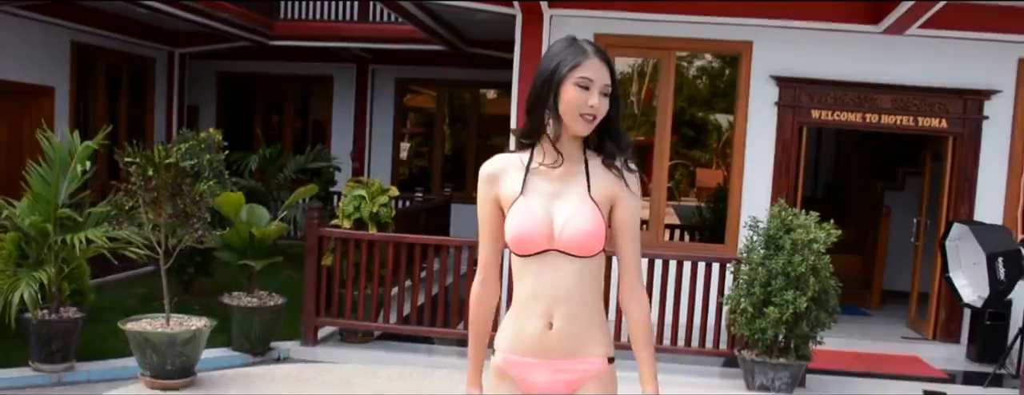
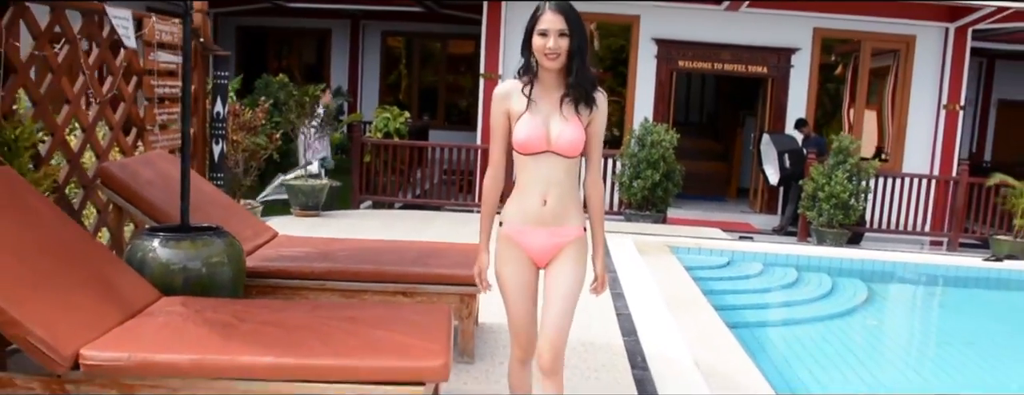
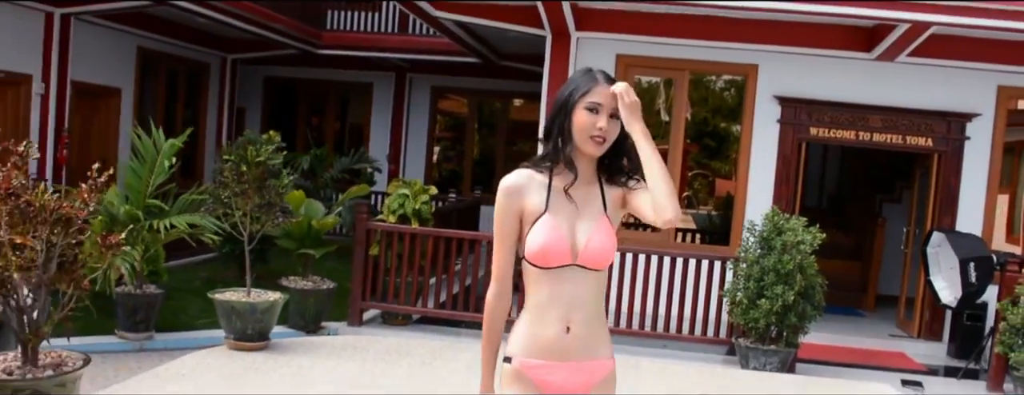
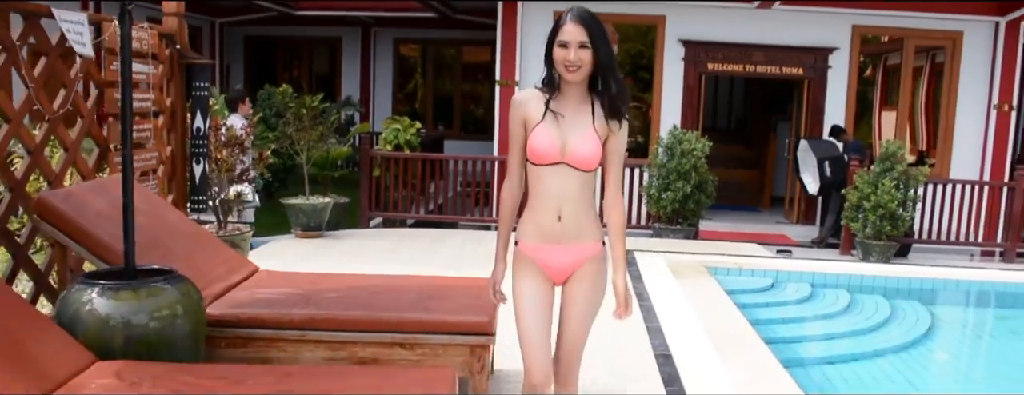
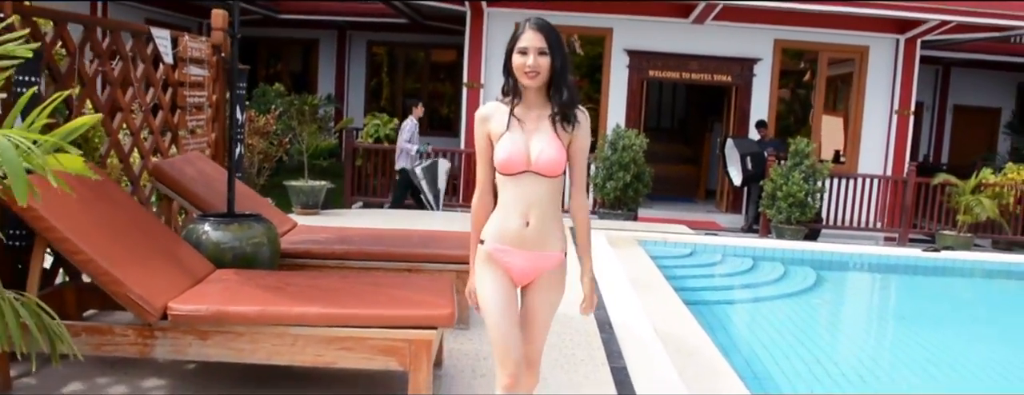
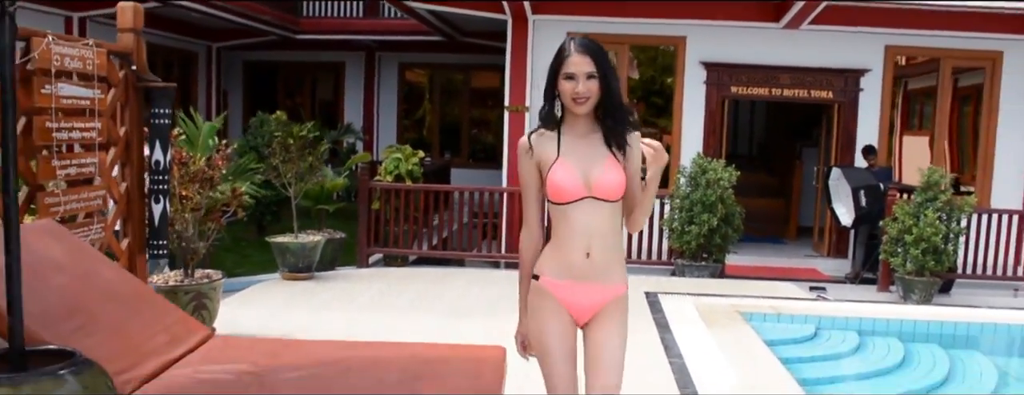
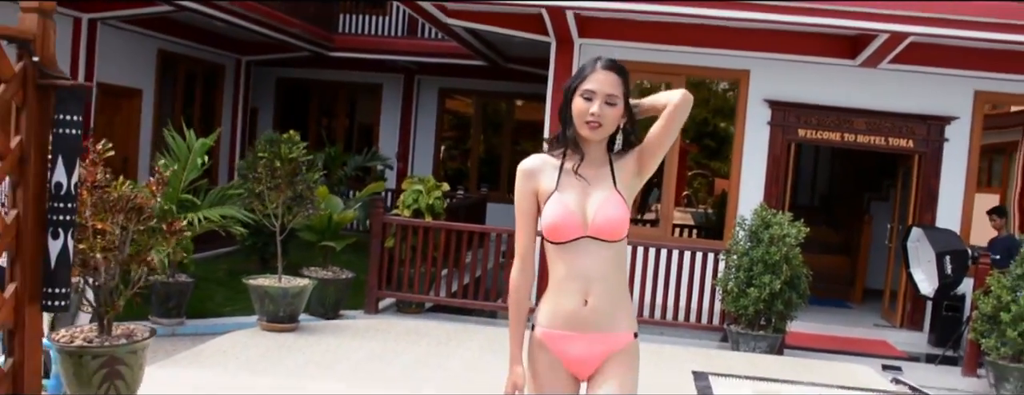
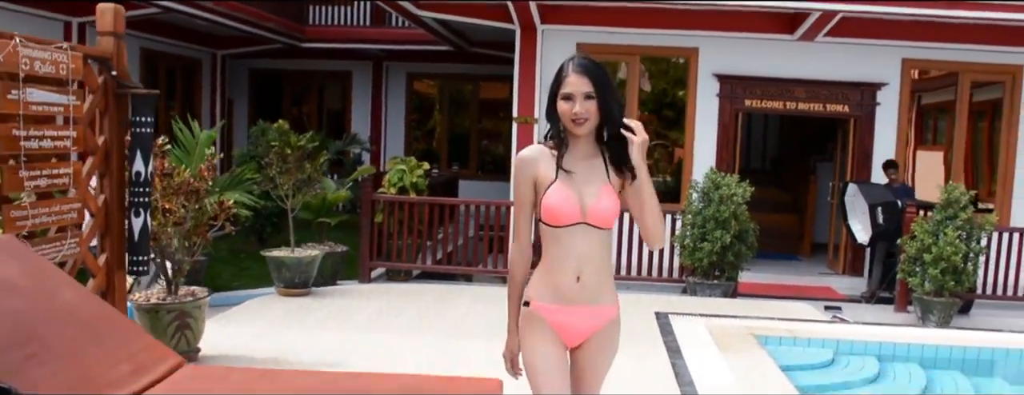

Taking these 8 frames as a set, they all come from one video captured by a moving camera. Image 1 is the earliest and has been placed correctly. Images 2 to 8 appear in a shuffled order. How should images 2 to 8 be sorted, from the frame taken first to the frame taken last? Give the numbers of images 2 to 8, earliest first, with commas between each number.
3, 7, 8, 6, 4, 2, 5
